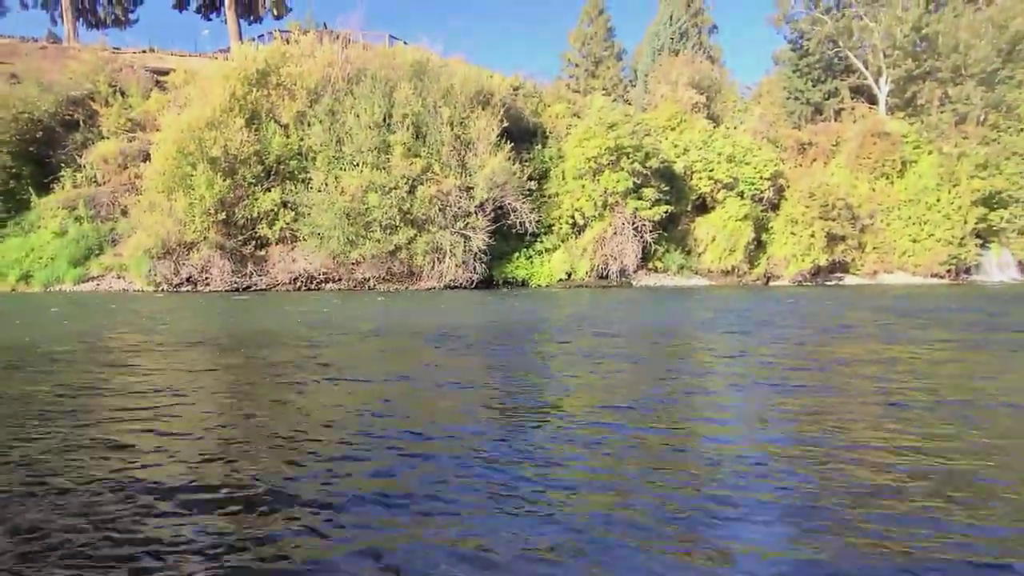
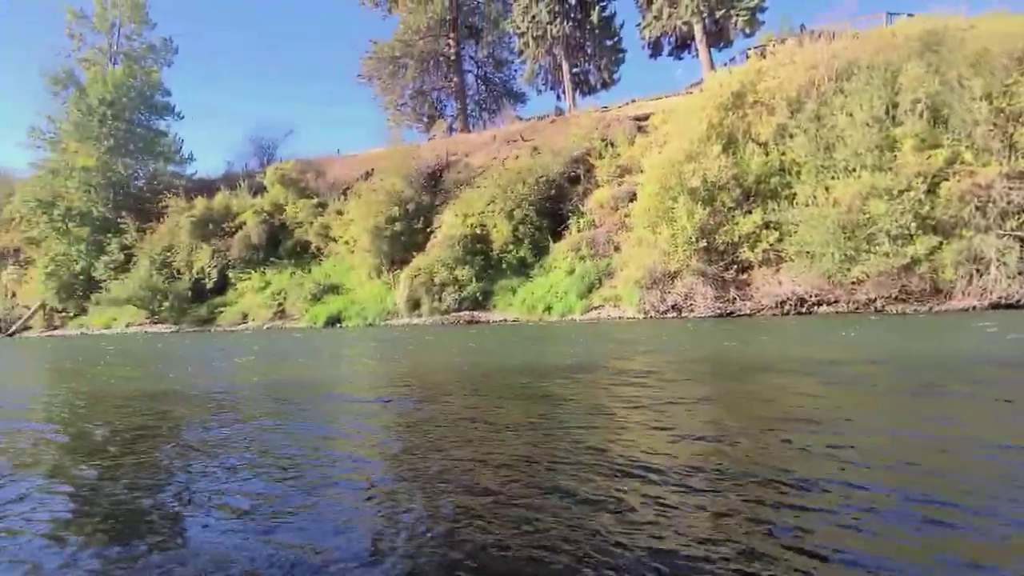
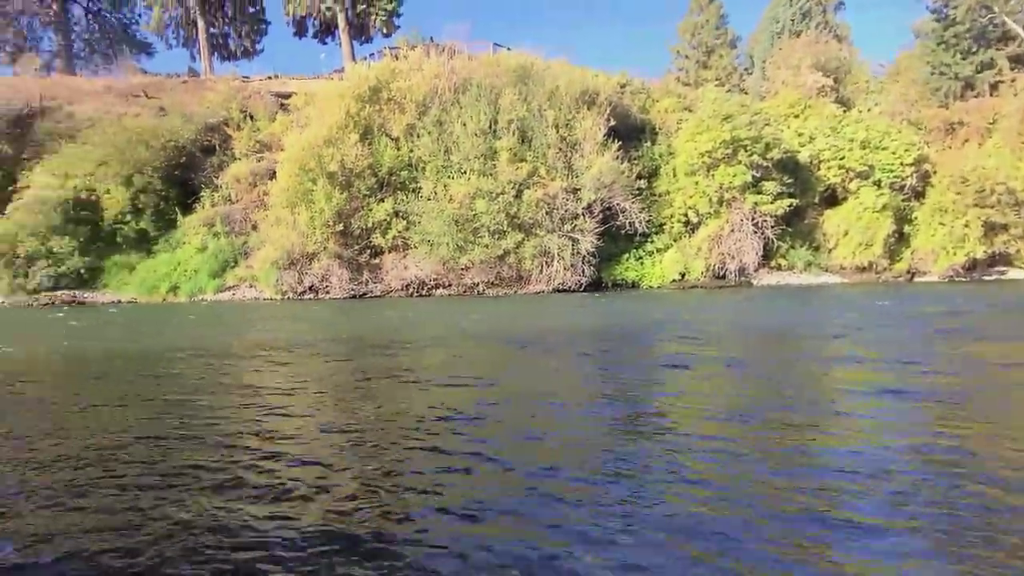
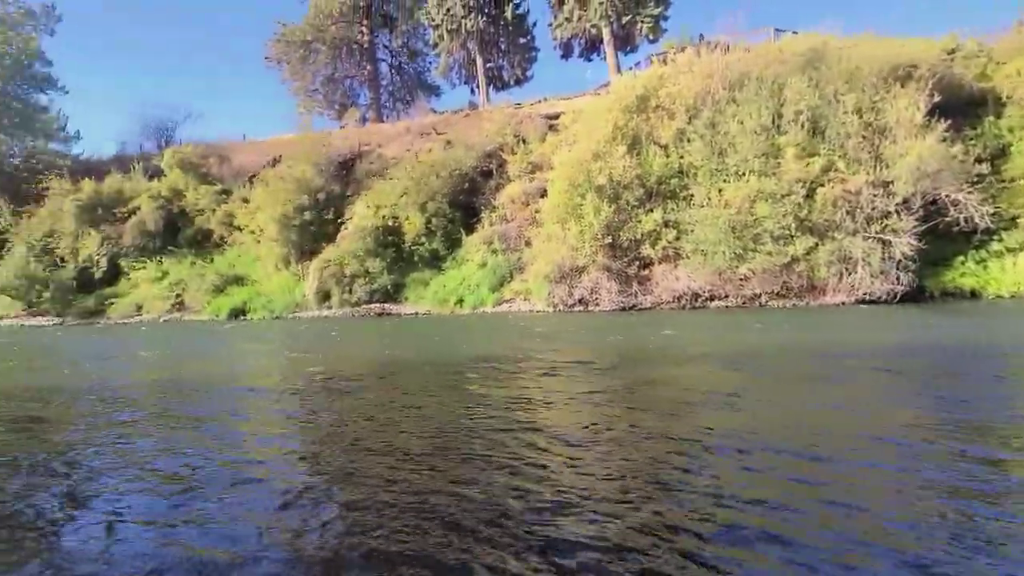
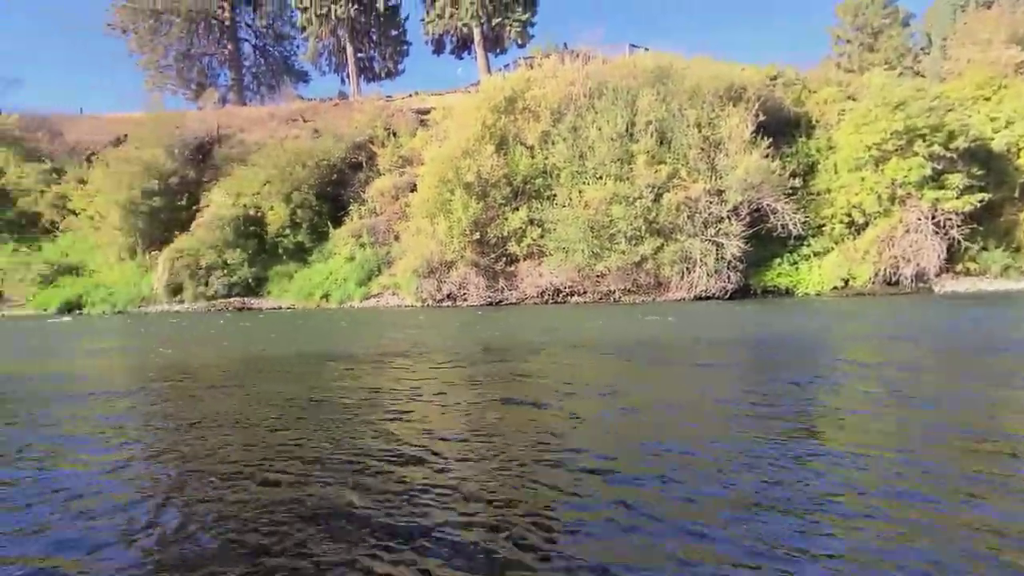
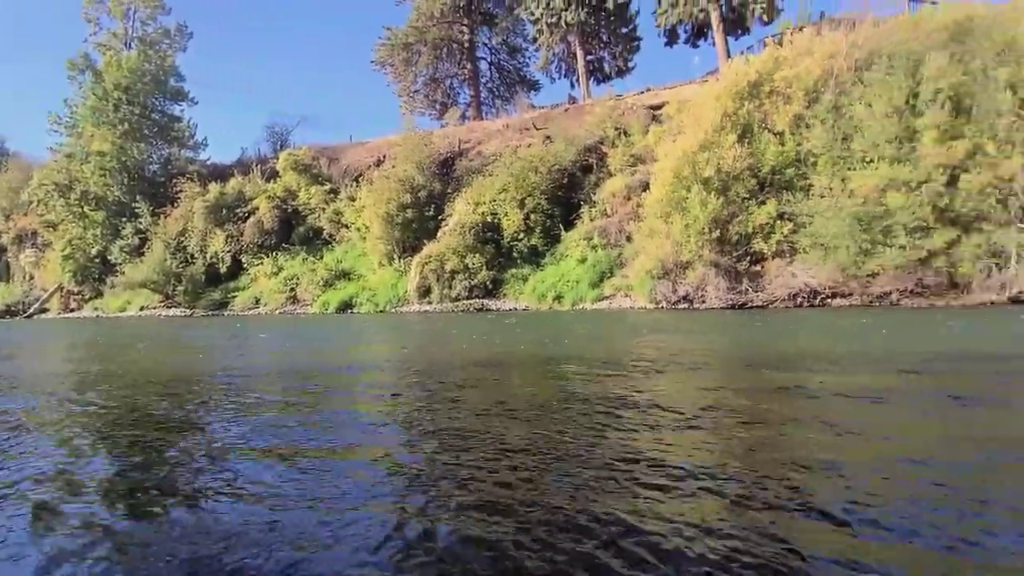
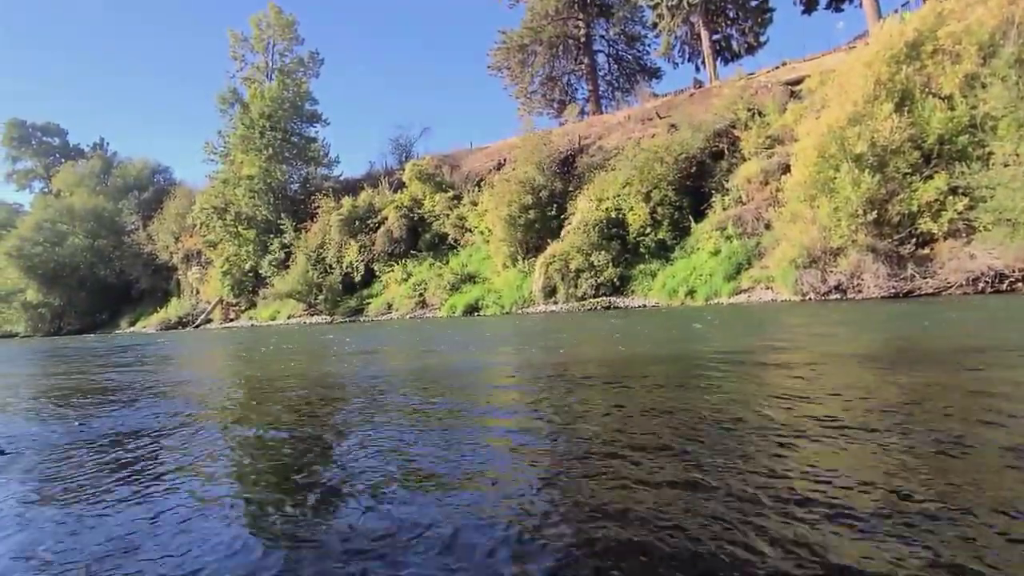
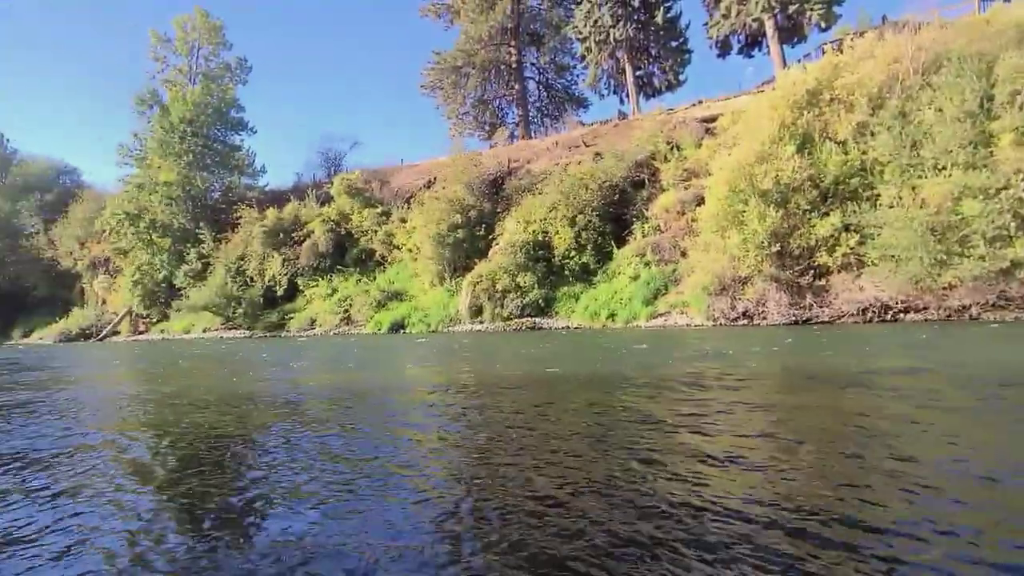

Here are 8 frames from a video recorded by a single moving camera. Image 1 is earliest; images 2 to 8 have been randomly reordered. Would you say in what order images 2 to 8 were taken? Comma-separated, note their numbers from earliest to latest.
3, 5, 4, 2, 8, 7, 6
